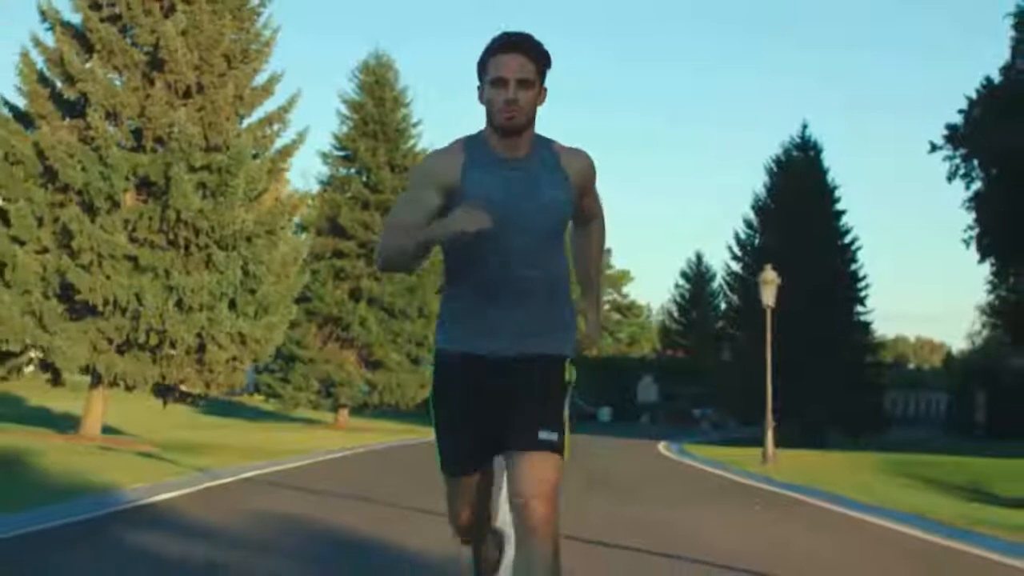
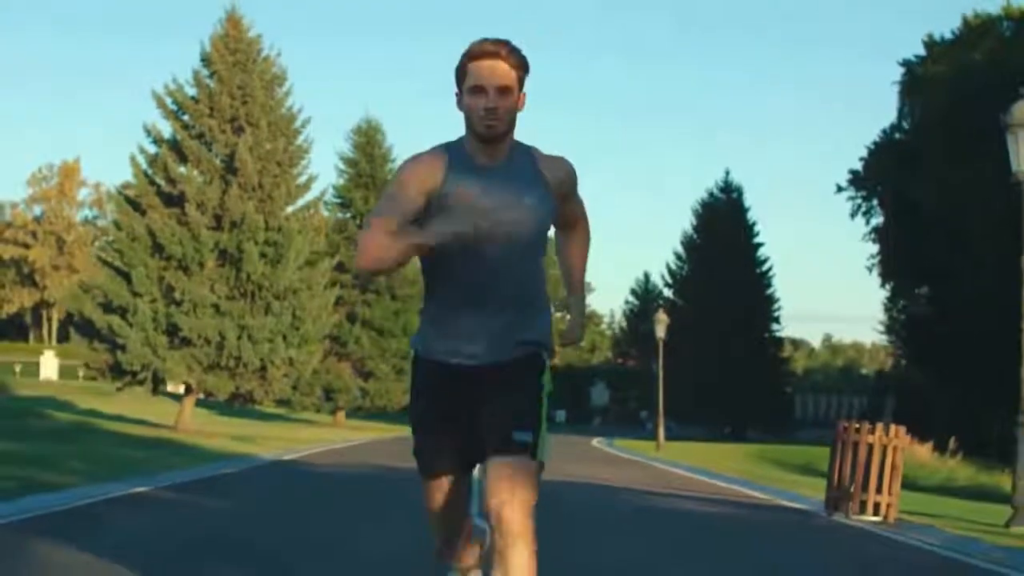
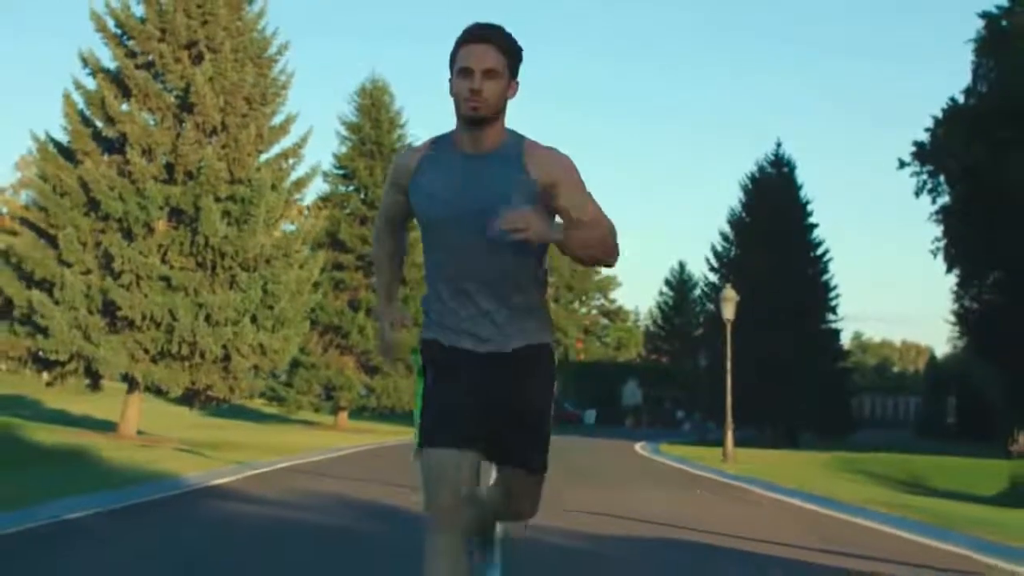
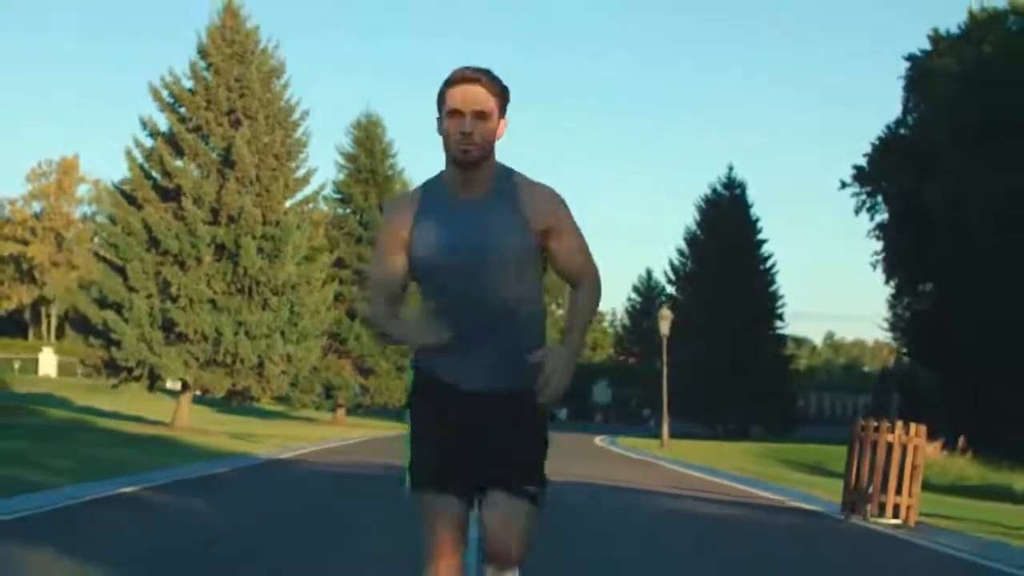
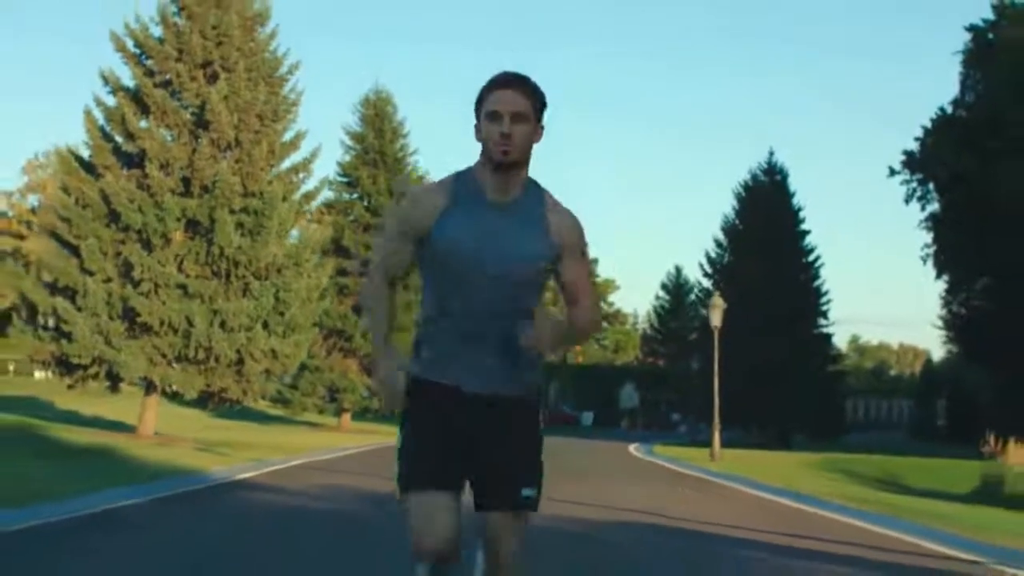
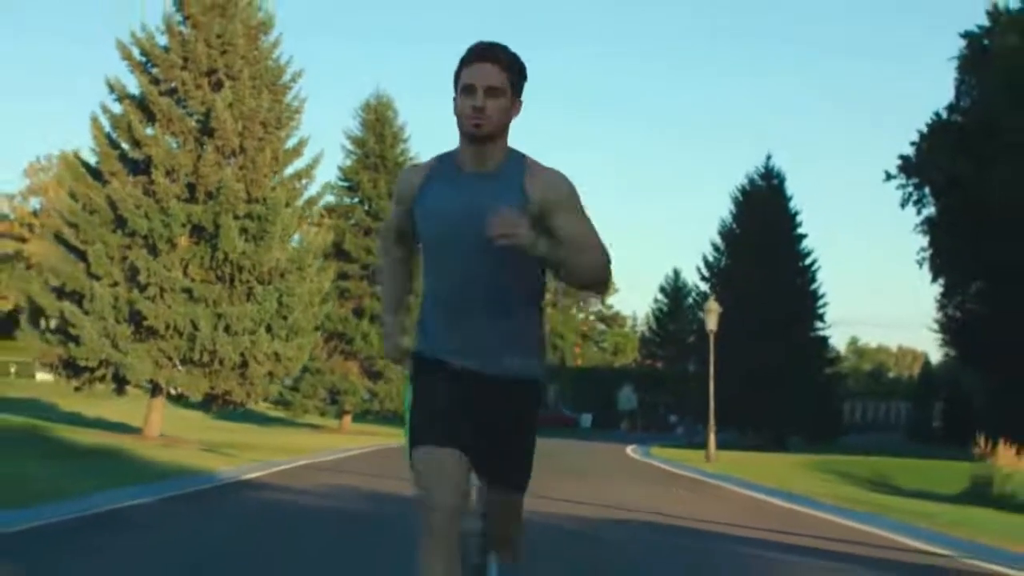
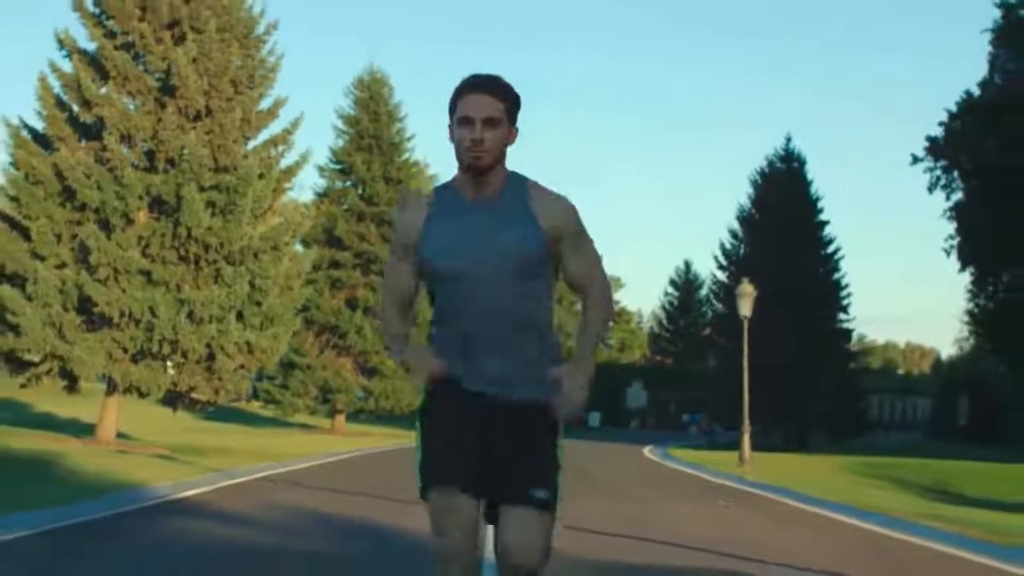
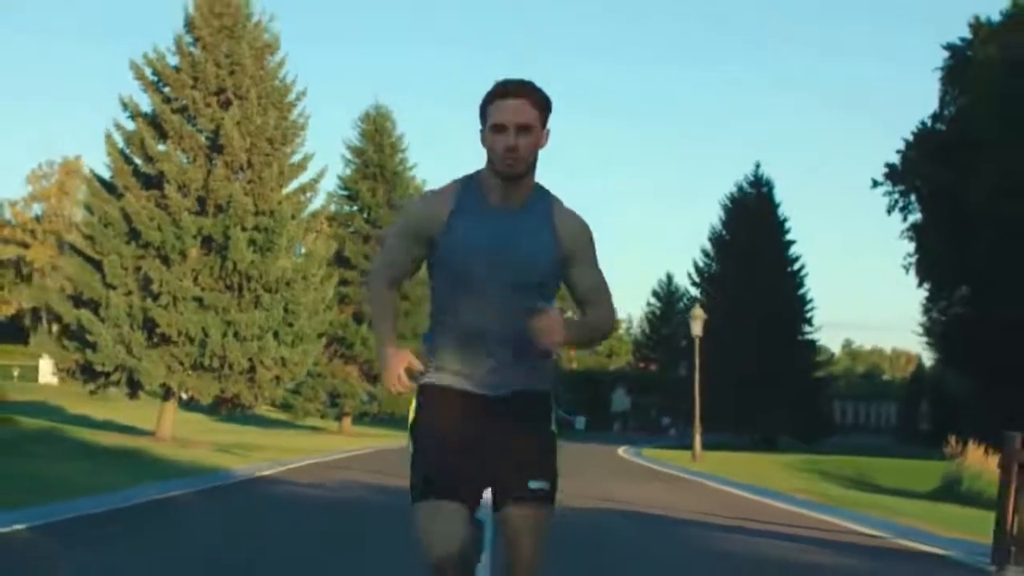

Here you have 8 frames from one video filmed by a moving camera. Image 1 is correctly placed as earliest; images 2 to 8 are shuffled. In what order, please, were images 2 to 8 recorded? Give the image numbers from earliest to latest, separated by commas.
7, 3, 5, 6, 8, 4, 2
